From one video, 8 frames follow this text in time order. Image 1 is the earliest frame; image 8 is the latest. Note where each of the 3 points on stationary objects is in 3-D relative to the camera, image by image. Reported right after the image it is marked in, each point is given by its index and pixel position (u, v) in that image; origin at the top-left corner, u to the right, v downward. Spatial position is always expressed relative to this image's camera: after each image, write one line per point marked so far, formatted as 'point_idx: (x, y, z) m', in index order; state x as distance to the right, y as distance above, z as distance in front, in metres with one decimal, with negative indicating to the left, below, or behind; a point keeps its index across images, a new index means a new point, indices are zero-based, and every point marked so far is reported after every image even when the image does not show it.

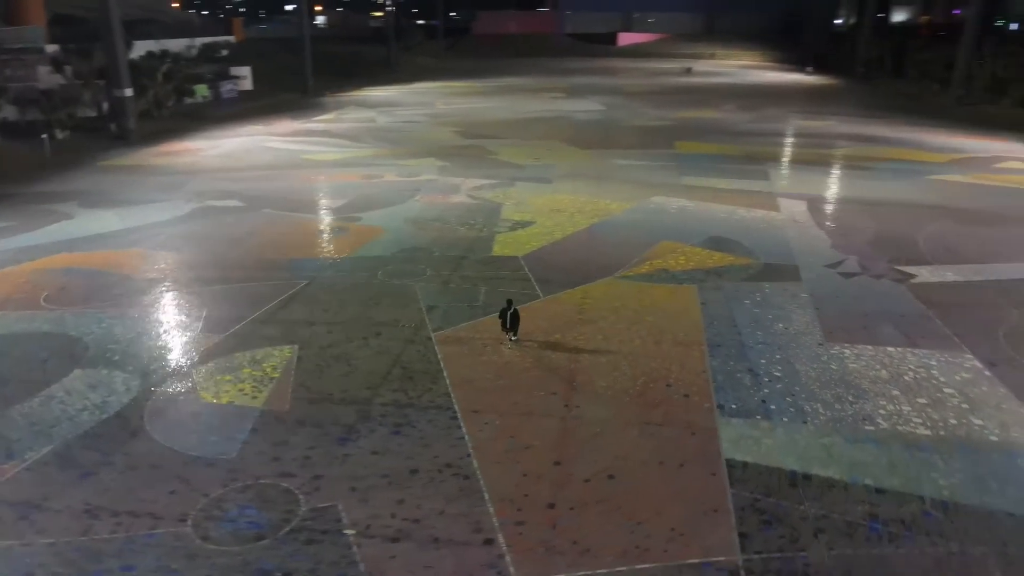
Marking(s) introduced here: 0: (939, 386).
0: (+2.9, -0.7, +5.0) m
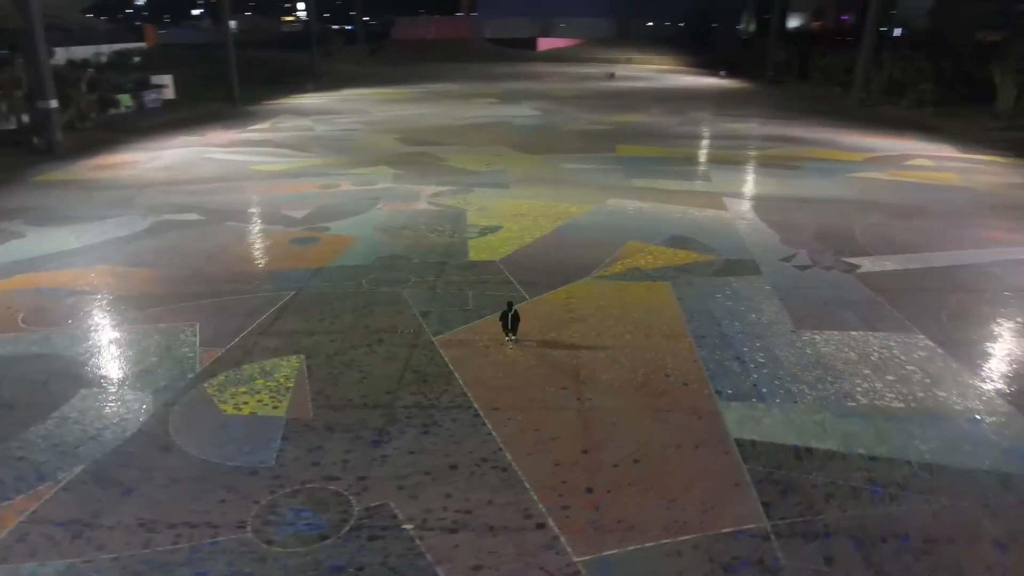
0: (+3.0, -0.6, +5.6) m
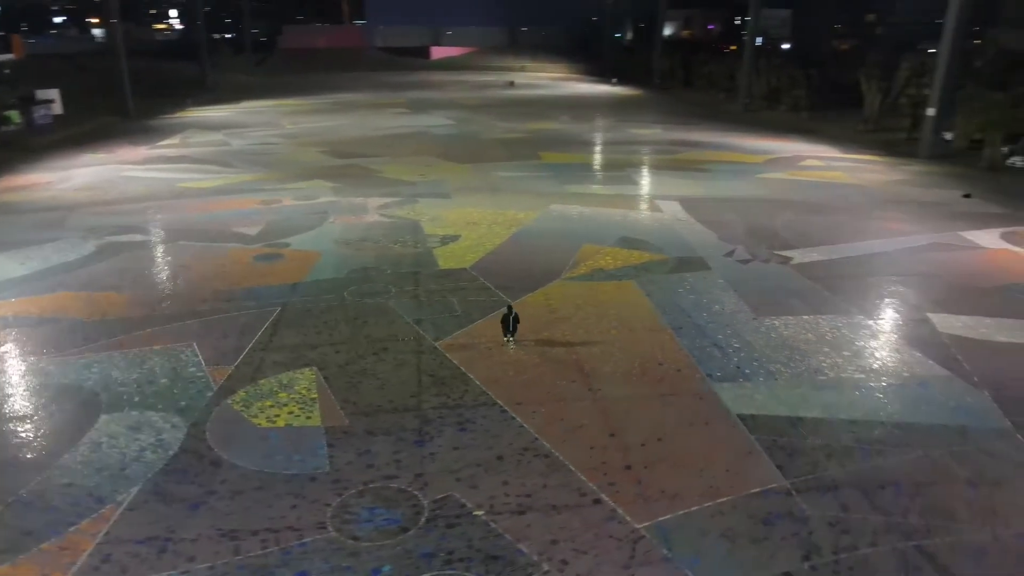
0: (+3.0, -0.5, +6.4) m
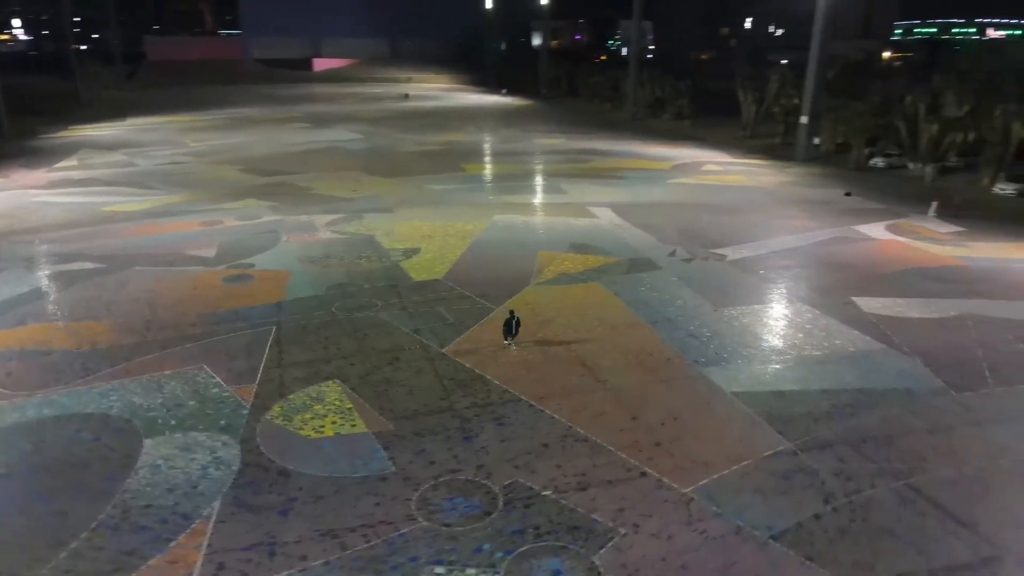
0: (+2.9, -0.4, +7.4) m
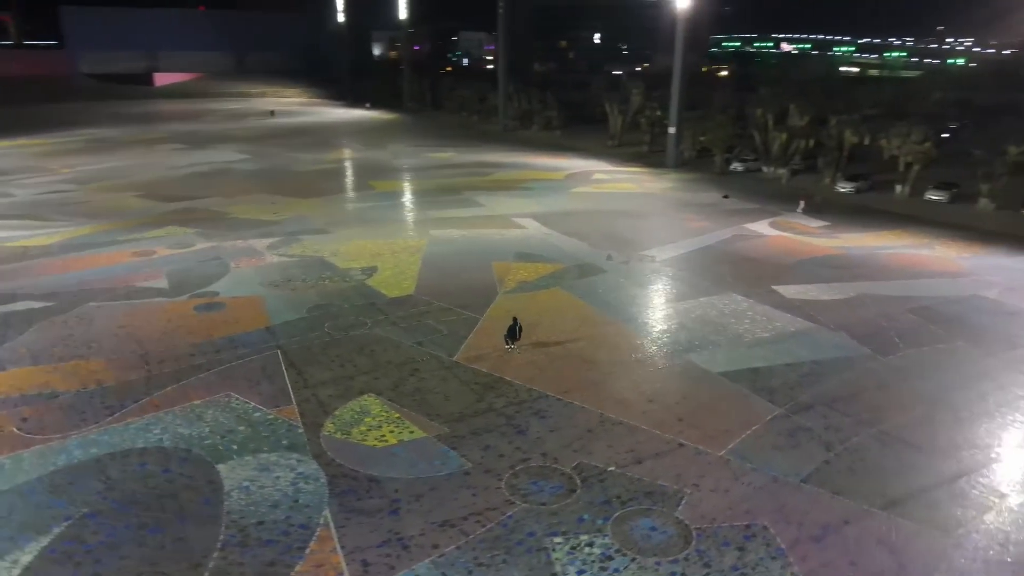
0: (+2.7, -0.3, +8.7) m
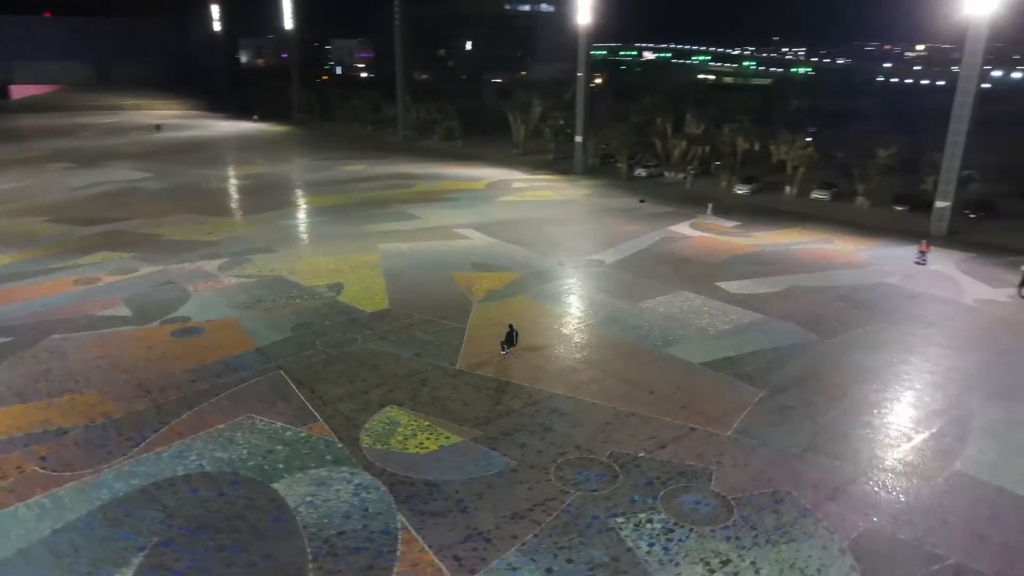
0: (+2.4, -0.3, +9.6) m
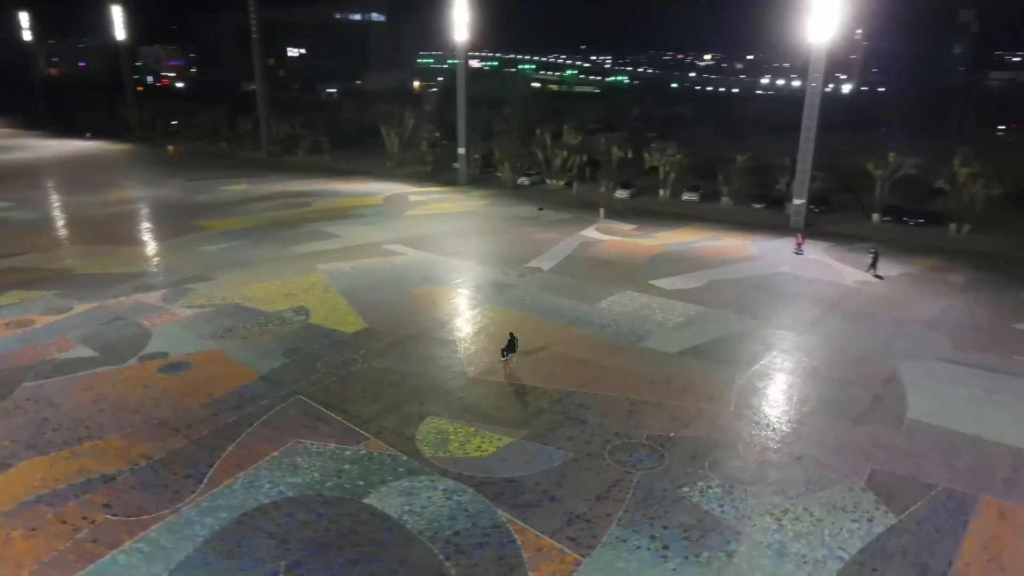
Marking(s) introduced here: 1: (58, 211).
0: (+1.9, -0.2, +10.7) m
1: (-10.4, +1.8, +17.2) m
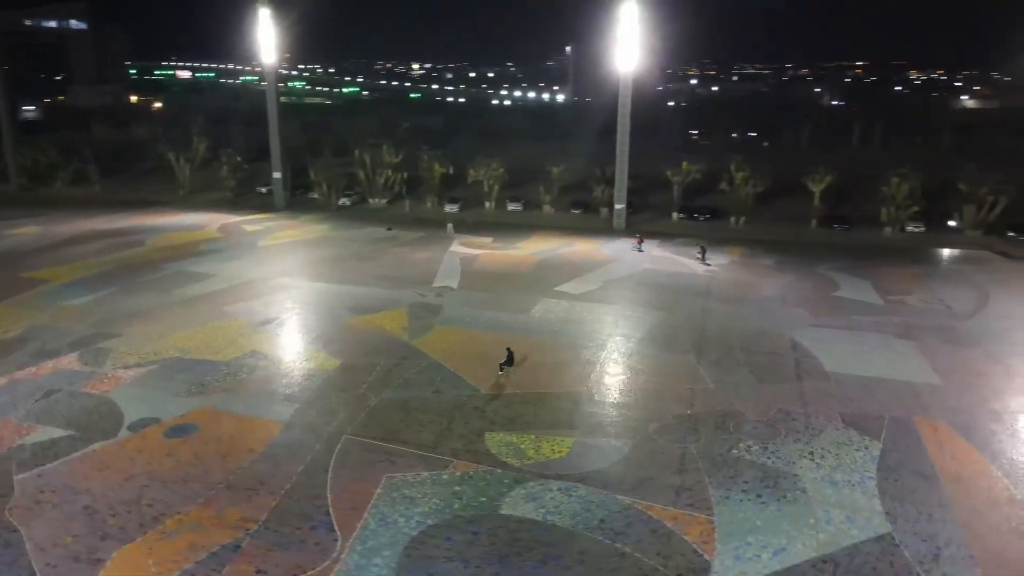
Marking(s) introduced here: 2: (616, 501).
0: (+1.0, -0.3, +12.0) m
1: (-13.1, +0.3, +13.7) m
2: (+0.9, -1.9, +6.5) m
